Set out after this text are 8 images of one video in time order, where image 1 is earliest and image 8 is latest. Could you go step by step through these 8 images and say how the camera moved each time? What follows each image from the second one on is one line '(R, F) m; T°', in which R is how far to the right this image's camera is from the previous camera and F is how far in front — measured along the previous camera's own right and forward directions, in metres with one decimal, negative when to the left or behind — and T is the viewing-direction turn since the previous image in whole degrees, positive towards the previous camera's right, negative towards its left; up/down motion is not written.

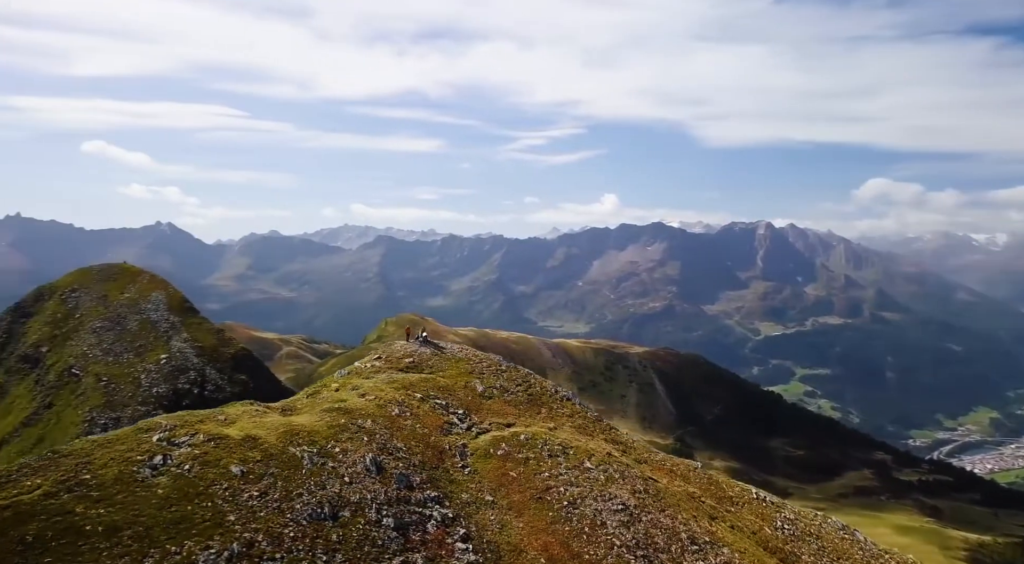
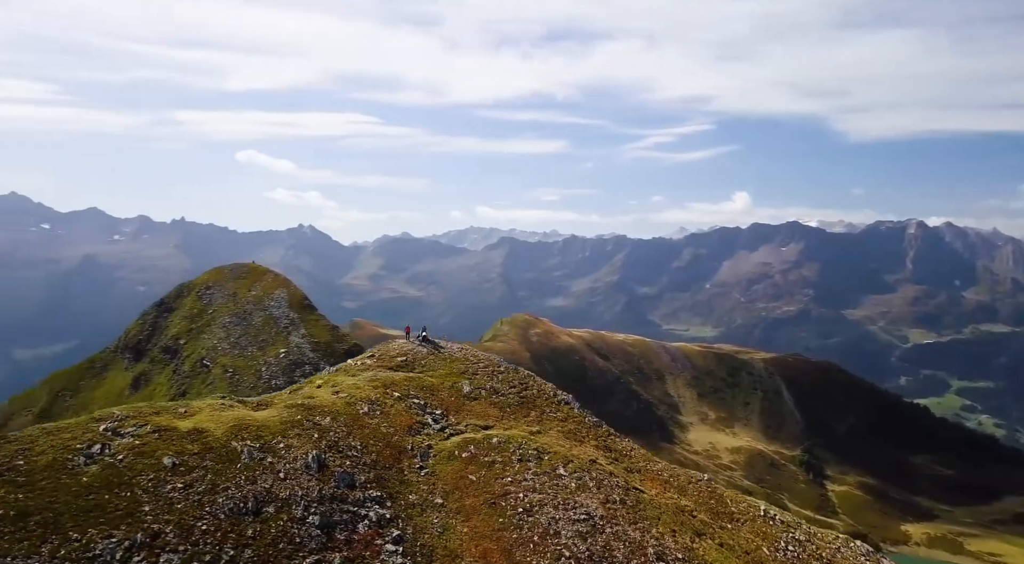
(+3.2, +0.6) m; -9°
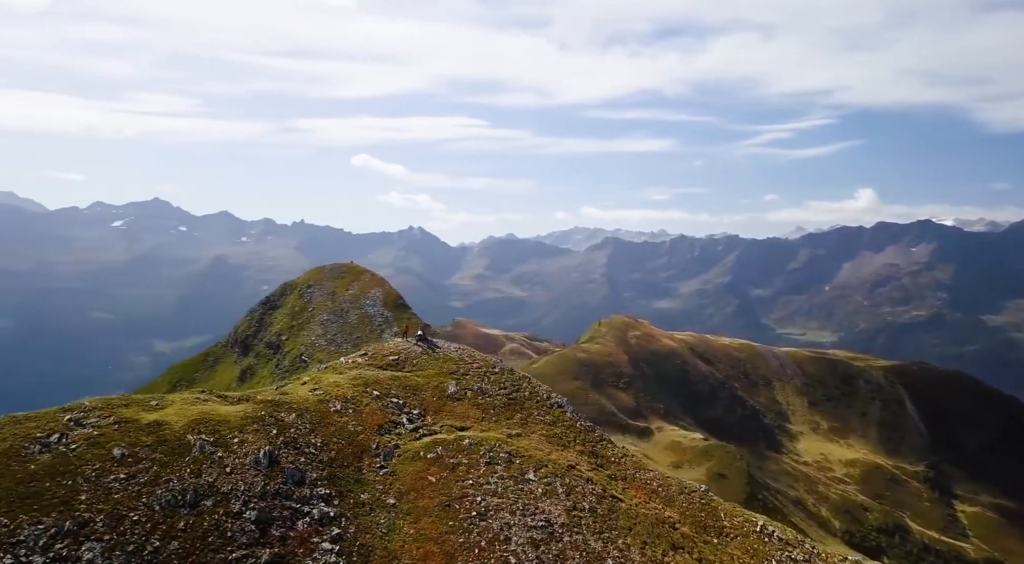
(+2.8, +0.5) m; -8°
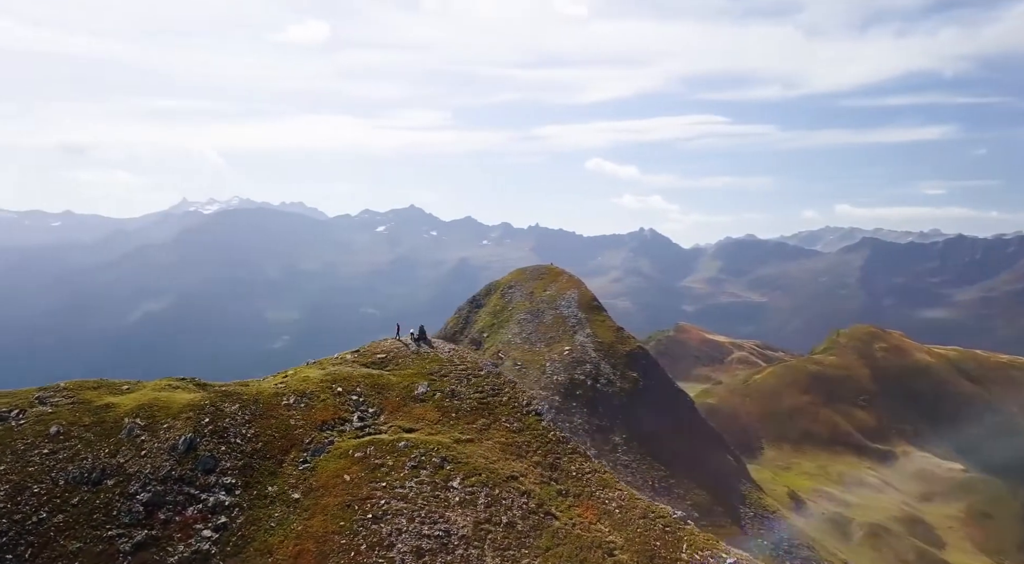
(+5.9, +1.7) m; -17°
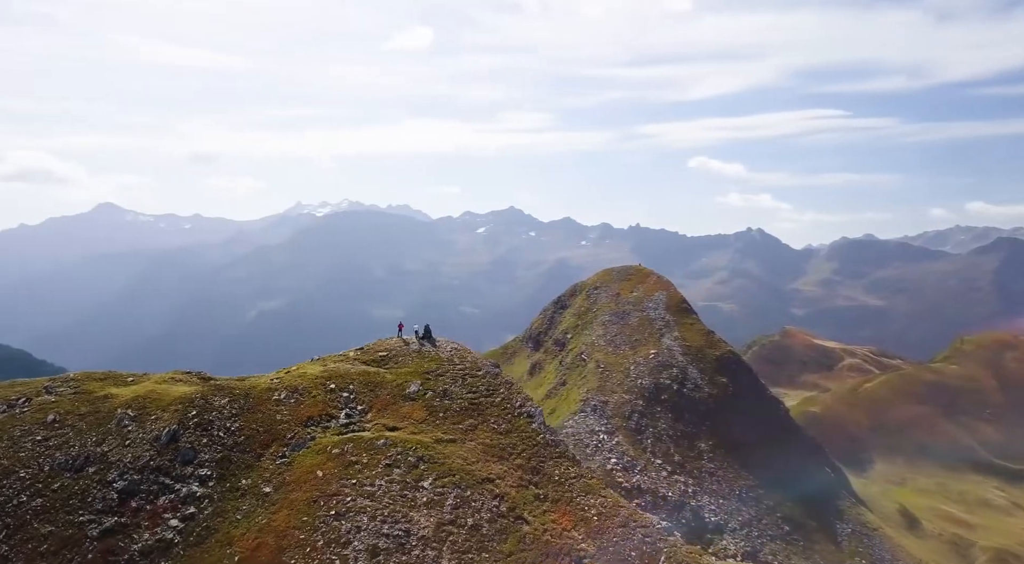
(+2.5, +0.5) m; -7°
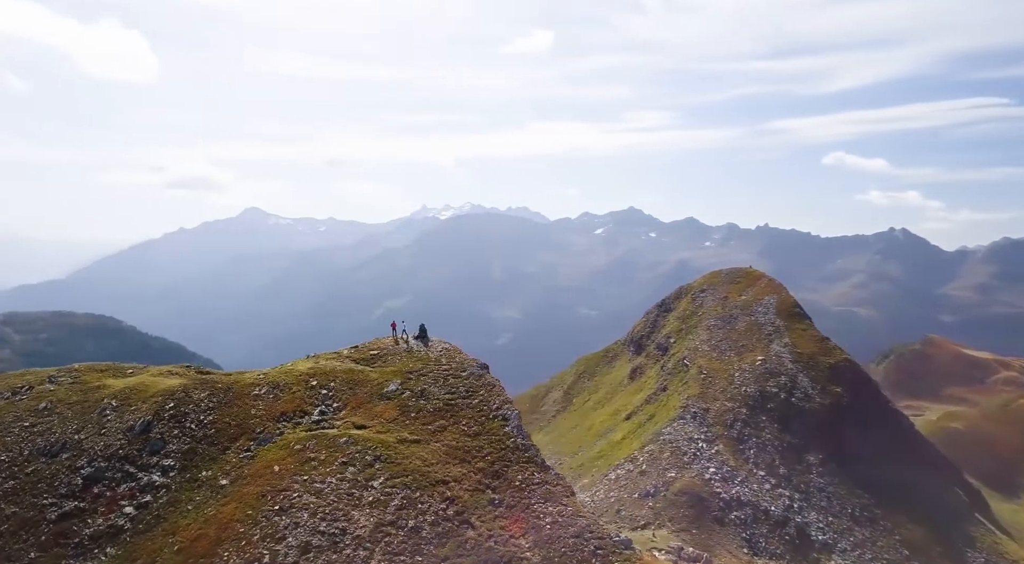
(+3.2, +0.8) m; -9°
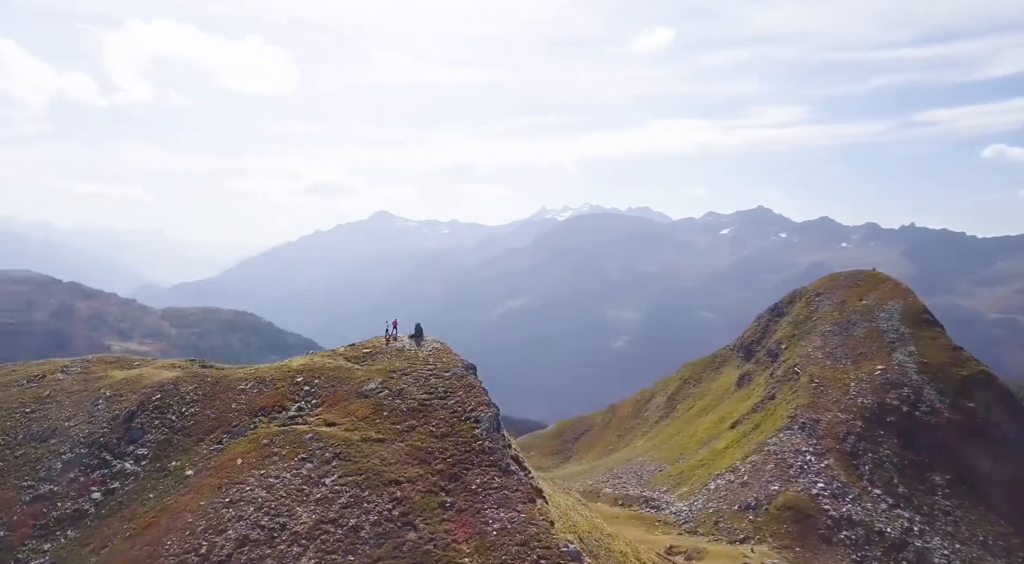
(+3.2, +0.8) m; -9°
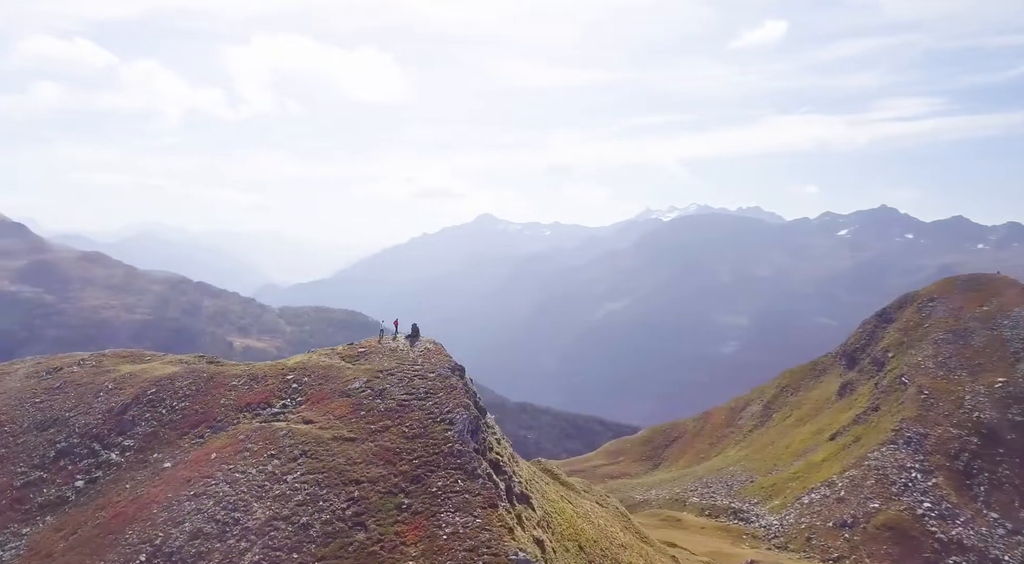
(+2.7, +0.7) m; -8°
